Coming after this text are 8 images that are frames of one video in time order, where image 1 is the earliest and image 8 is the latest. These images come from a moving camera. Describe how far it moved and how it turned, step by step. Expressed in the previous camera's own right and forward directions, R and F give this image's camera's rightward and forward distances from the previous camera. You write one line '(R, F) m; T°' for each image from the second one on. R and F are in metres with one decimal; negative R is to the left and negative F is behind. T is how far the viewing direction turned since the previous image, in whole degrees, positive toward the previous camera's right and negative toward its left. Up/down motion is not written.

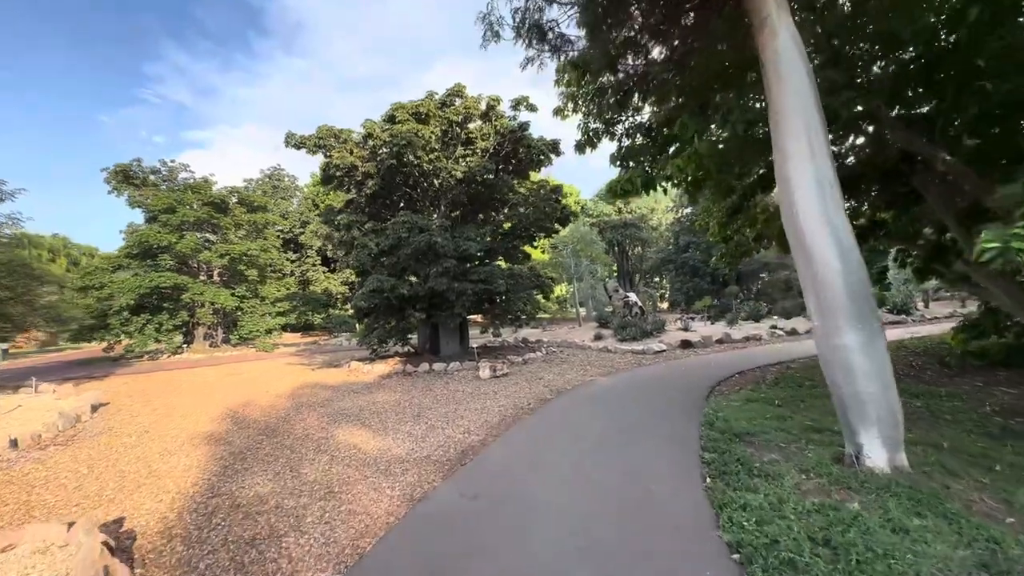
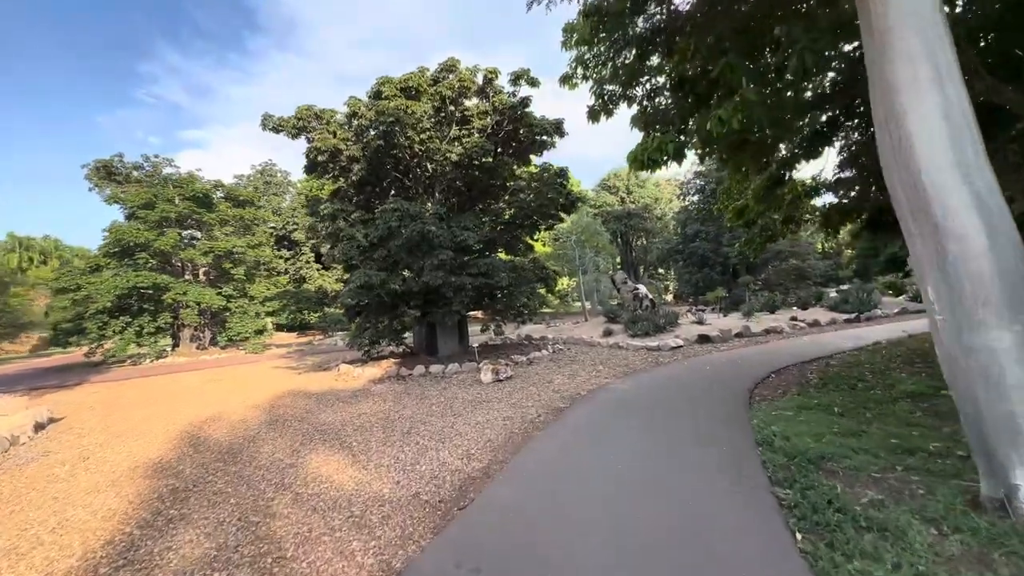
(0.0, +0.8) m; 0°
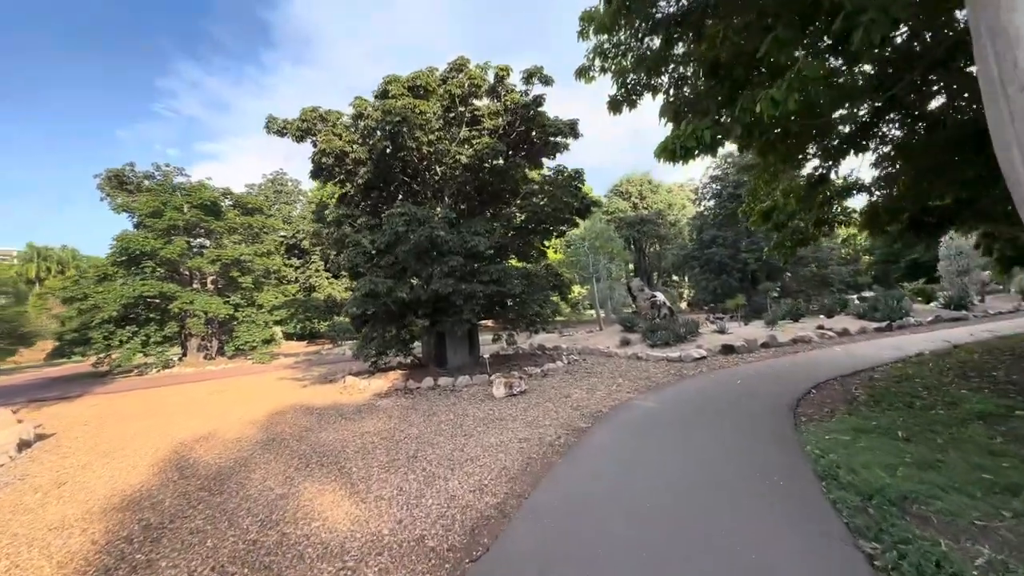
(-0.1, +0.4) m; -1°
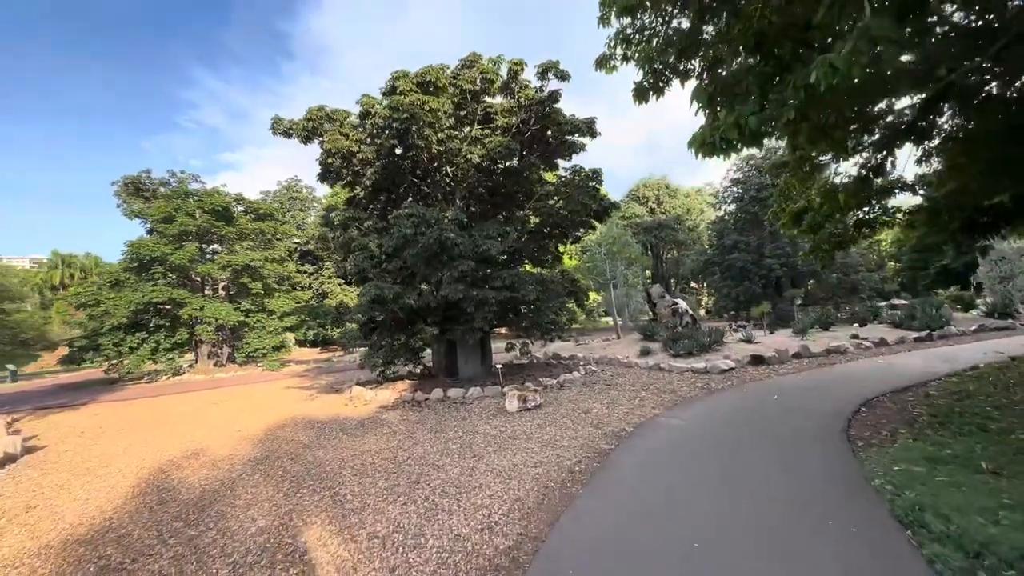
(0.0, +0.4) m; -2°
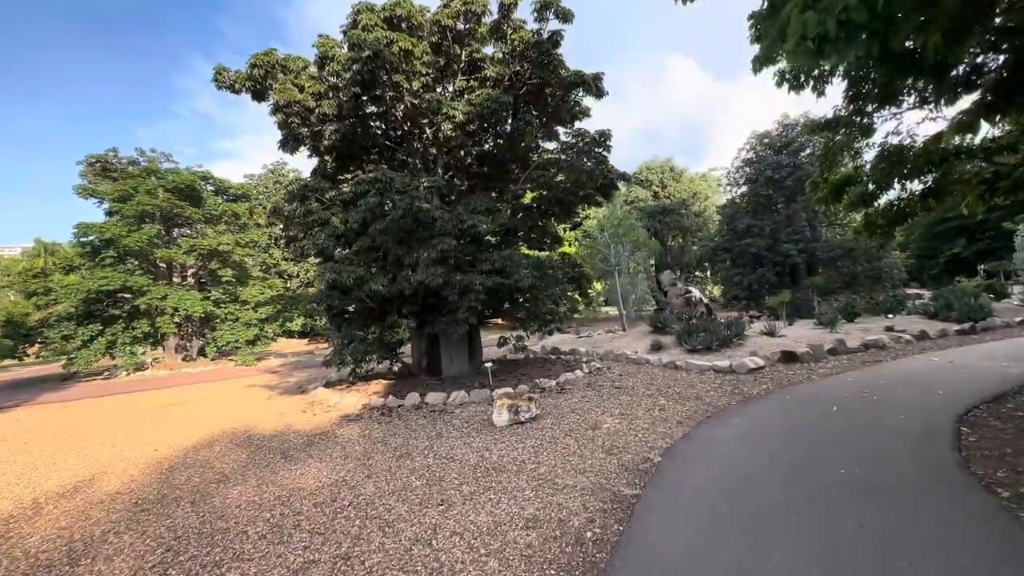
(+0.1, +1.1) m; 0°
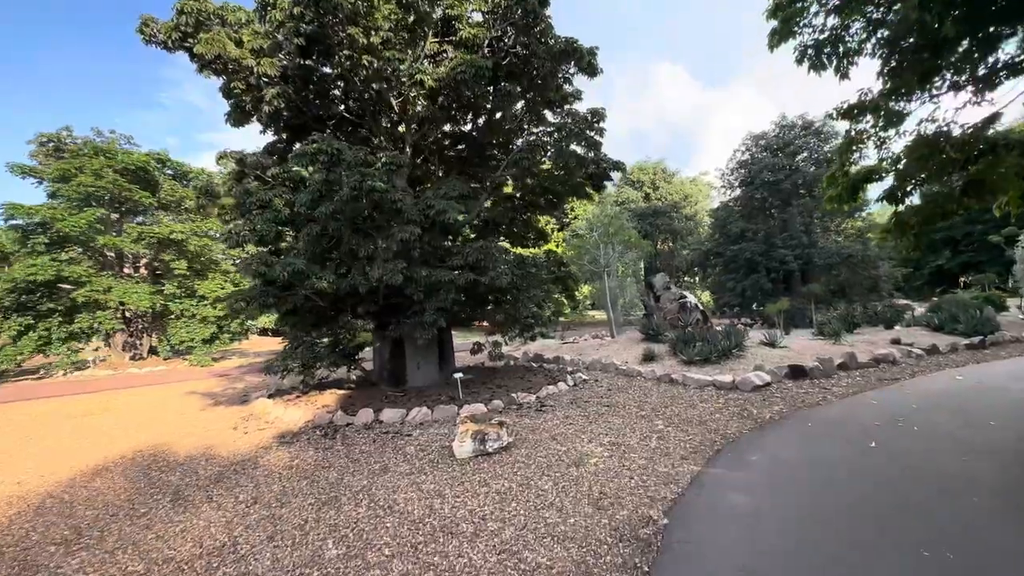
(+0.1, +0.8) m; +2°
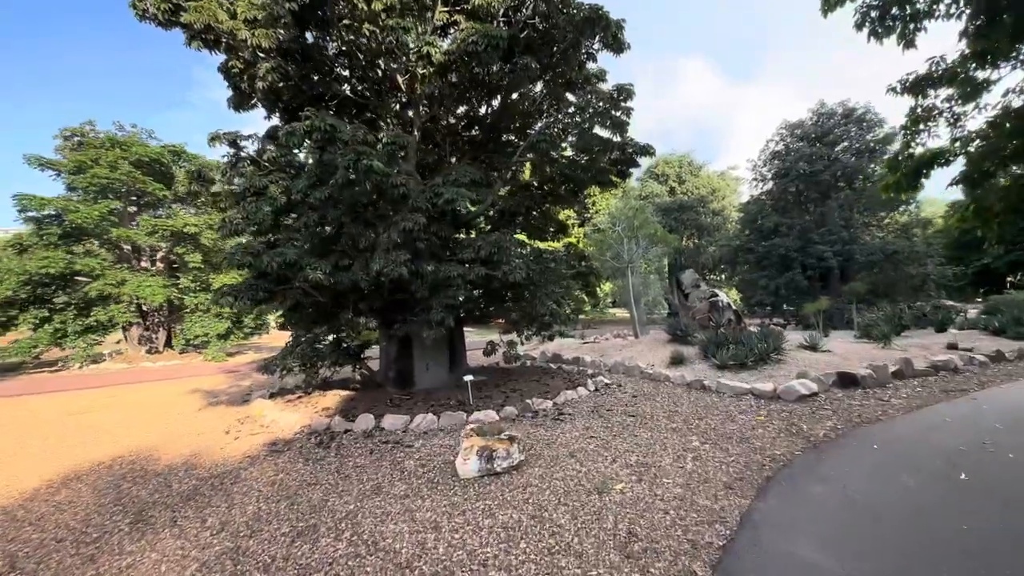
(0.0, +0.5) m; -3°
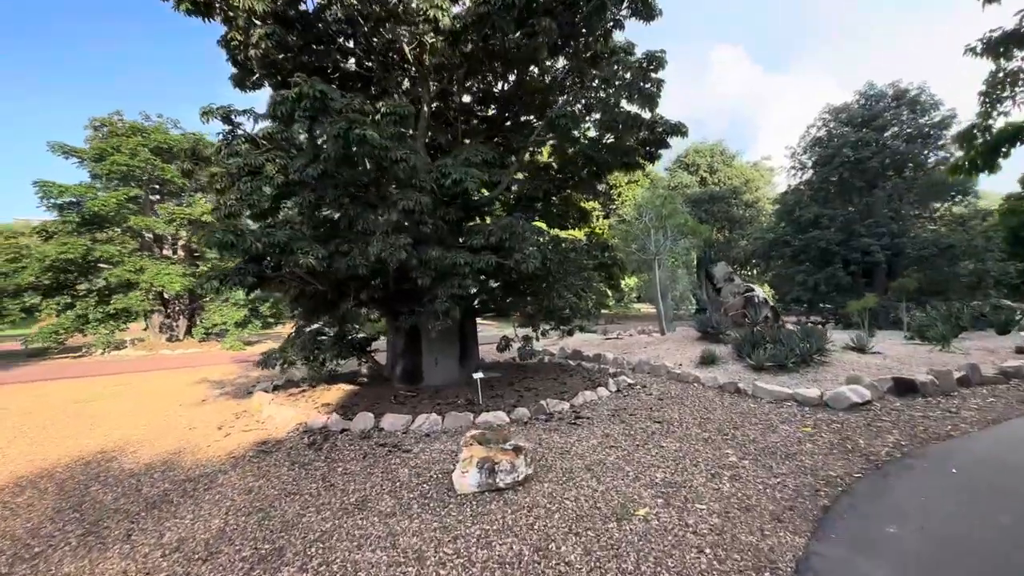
(+0.1, +0.4) m; -3°
